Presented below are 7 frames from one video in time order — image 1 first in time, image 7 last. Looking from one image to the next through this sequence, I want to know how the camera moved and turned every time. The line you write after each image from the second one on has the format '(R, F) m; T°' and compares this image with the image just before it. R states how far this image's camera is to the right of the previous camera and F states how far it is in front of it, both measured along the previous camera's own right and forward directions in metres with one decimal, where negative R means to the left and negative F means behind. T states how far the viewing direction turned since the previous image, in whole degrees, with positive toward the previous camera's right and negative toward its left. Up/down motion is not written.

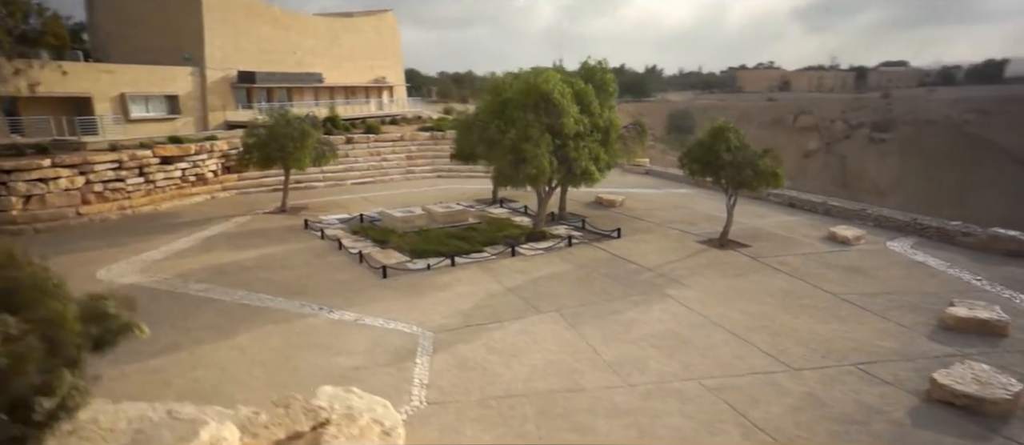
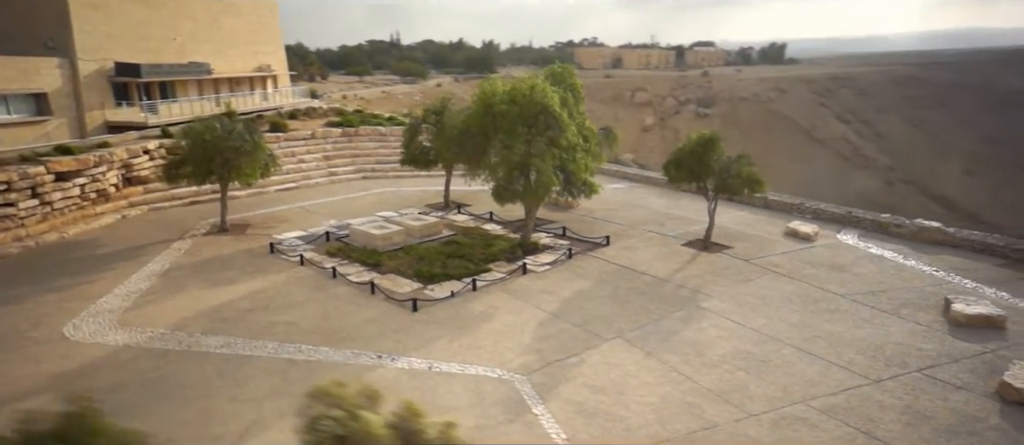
(-2.4, +0.6) m; +13°
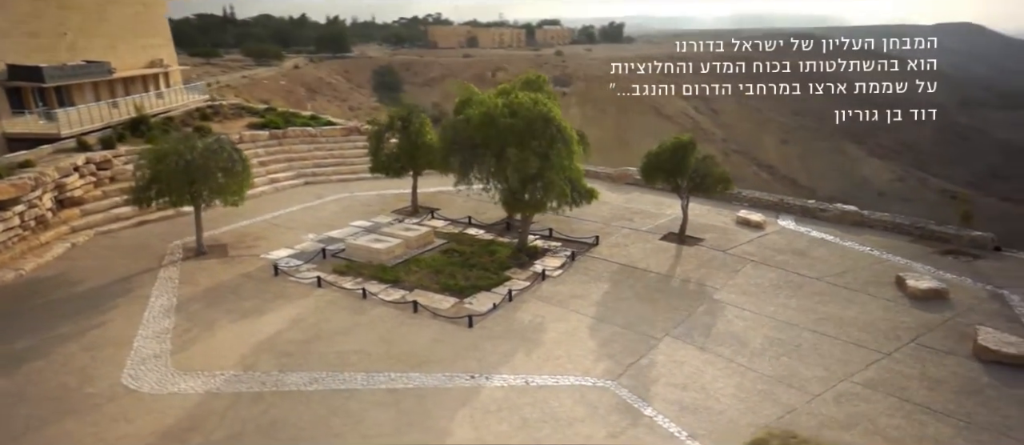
(-2.3, -0.2) m; +11°
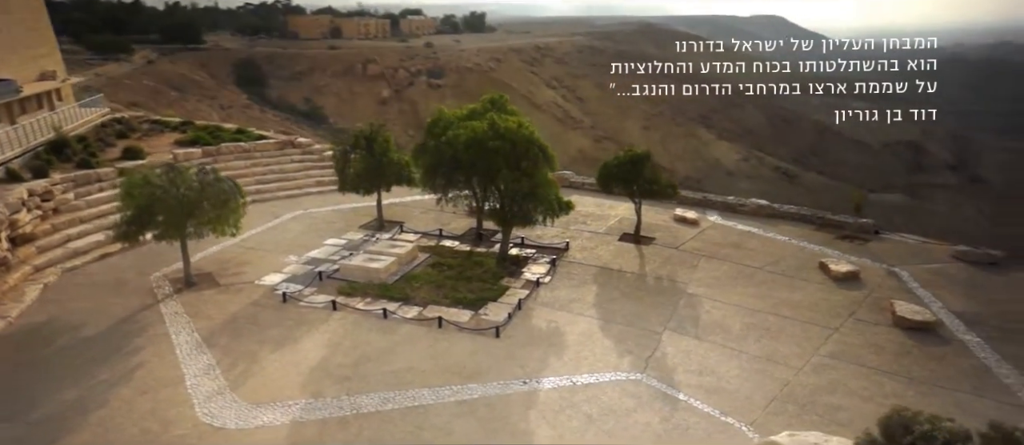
(-2.0, -0.8) m; +10°
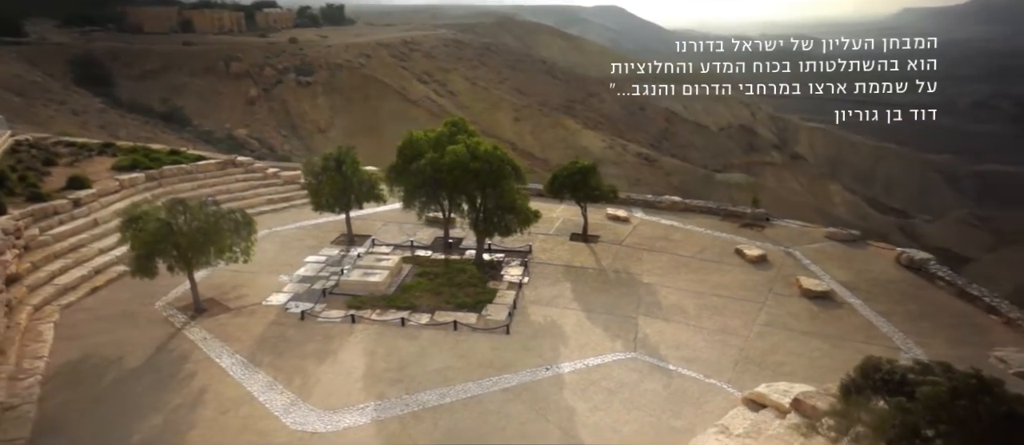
(-2.1, -1.5) m; +11°
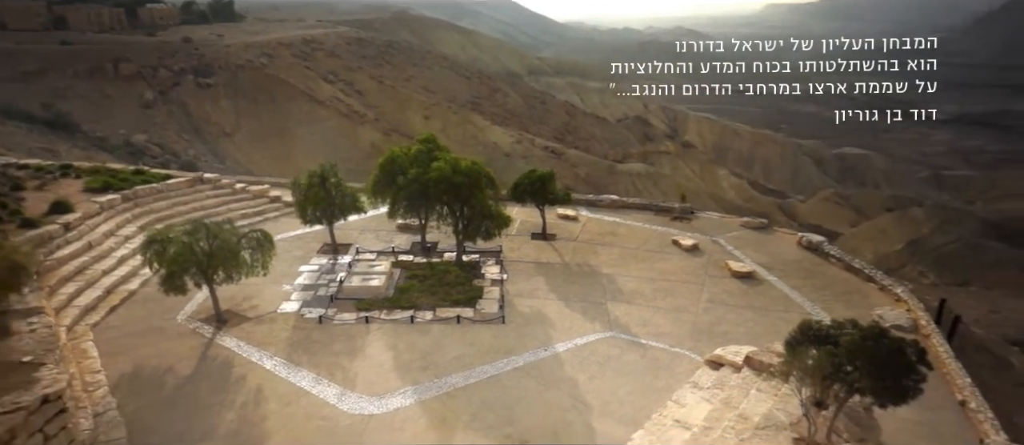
(-1.6, -1.9) m; +8°
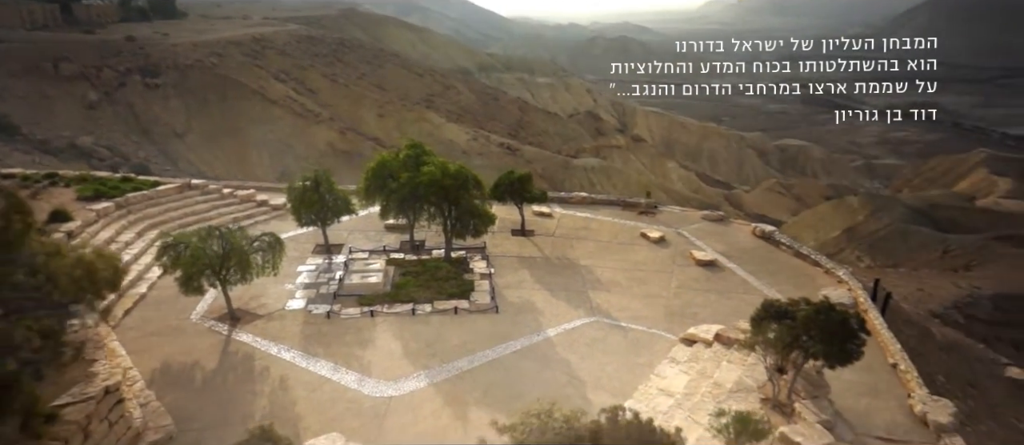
(-0.7, -1.3) m; +4°
